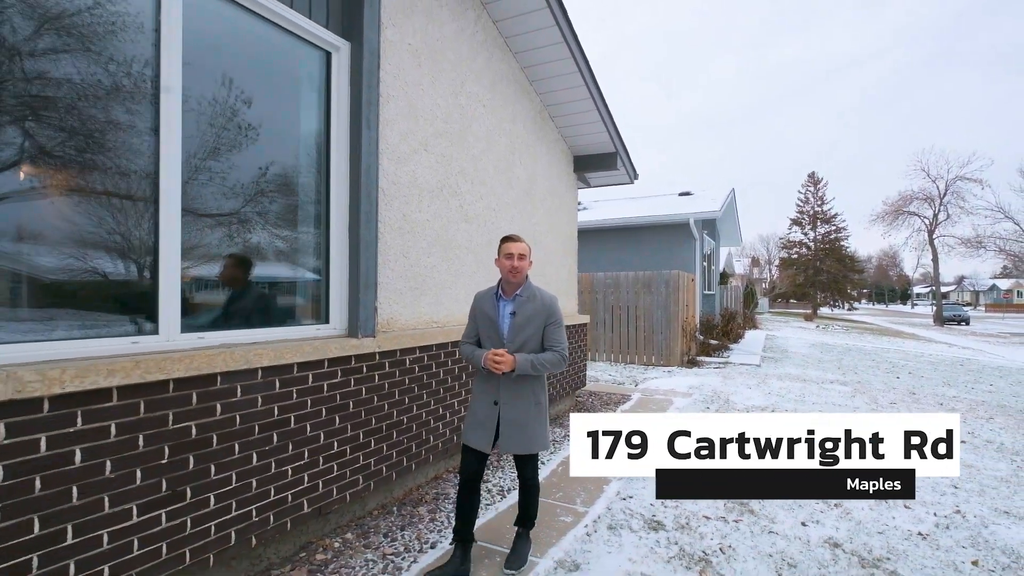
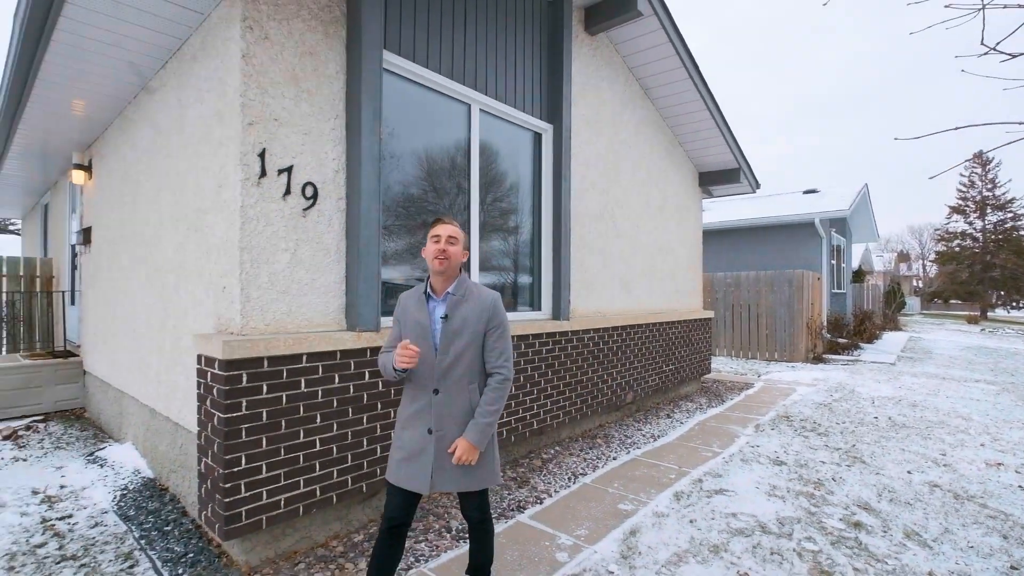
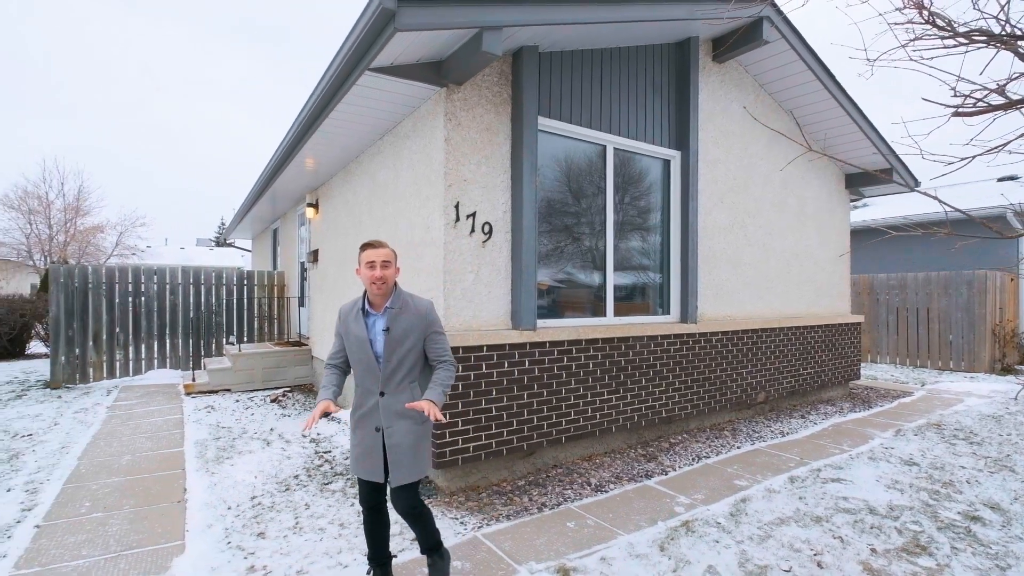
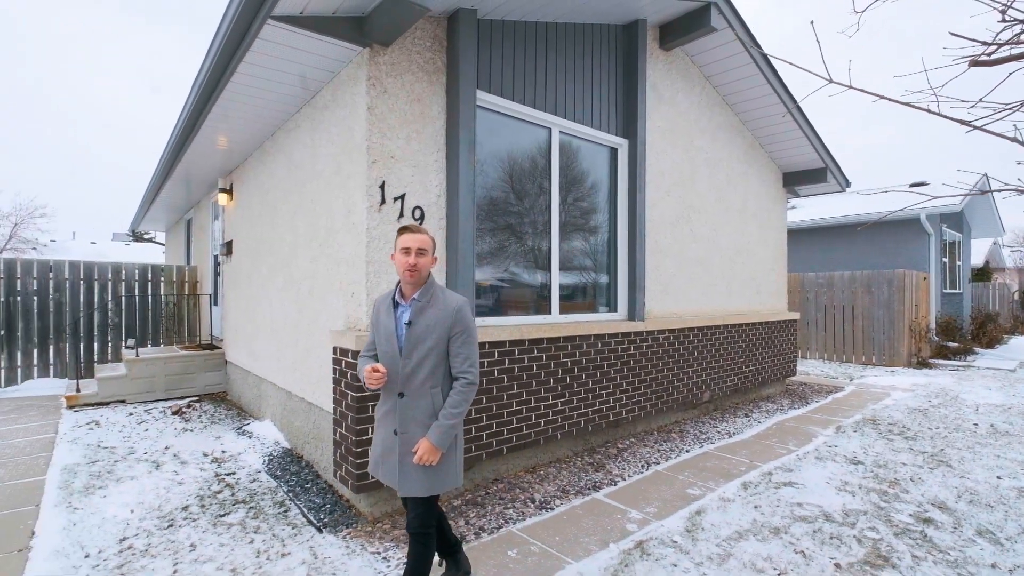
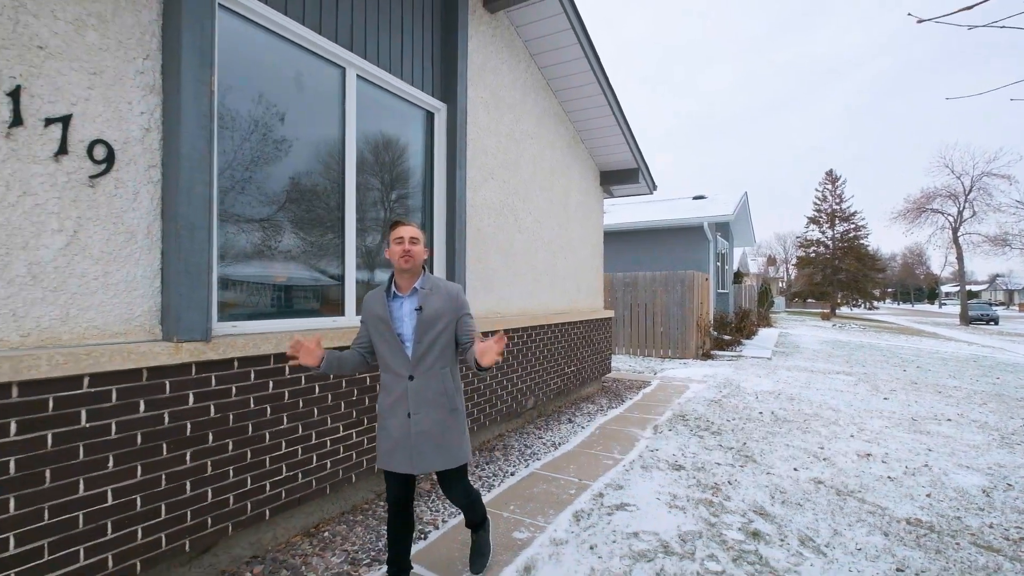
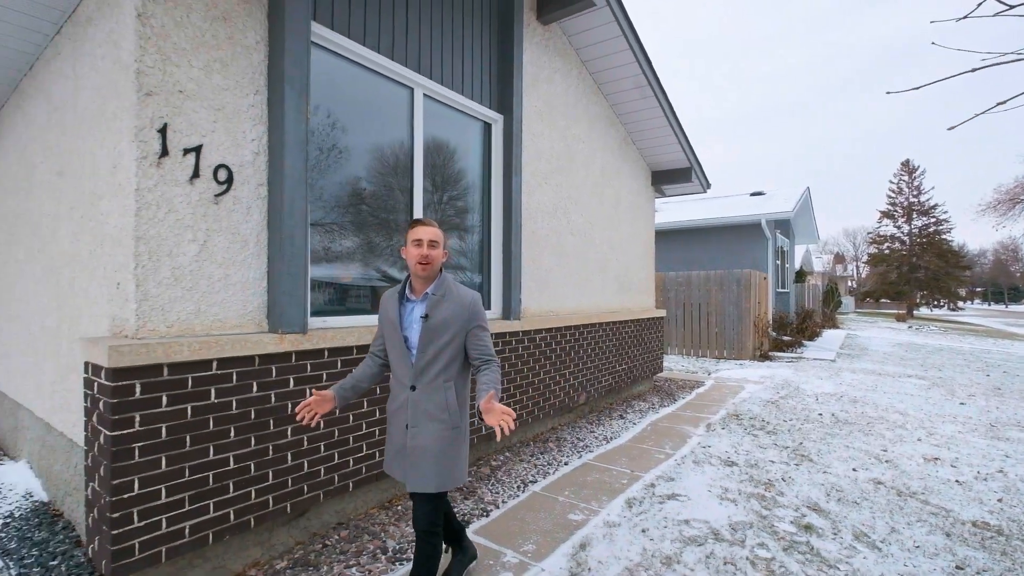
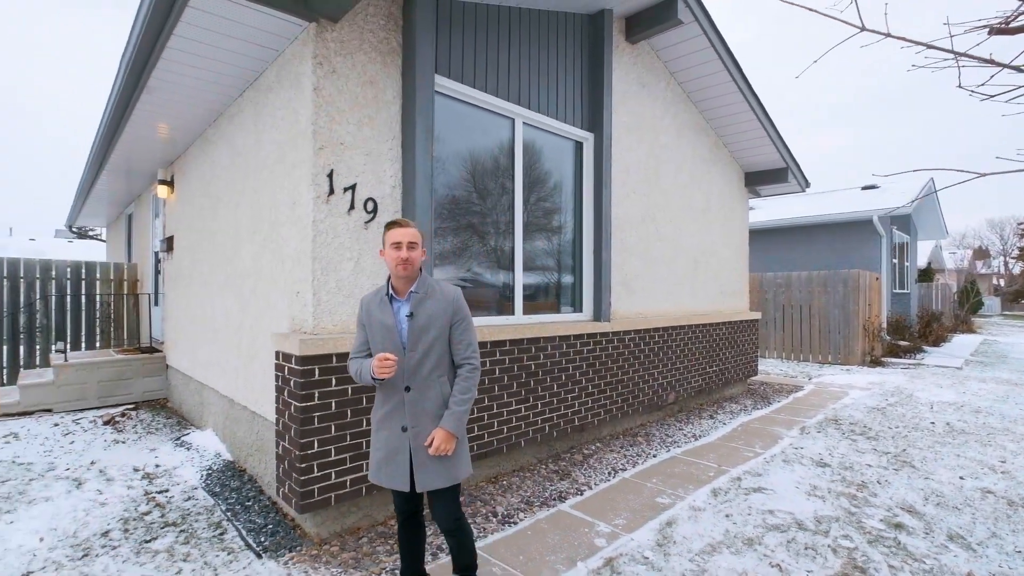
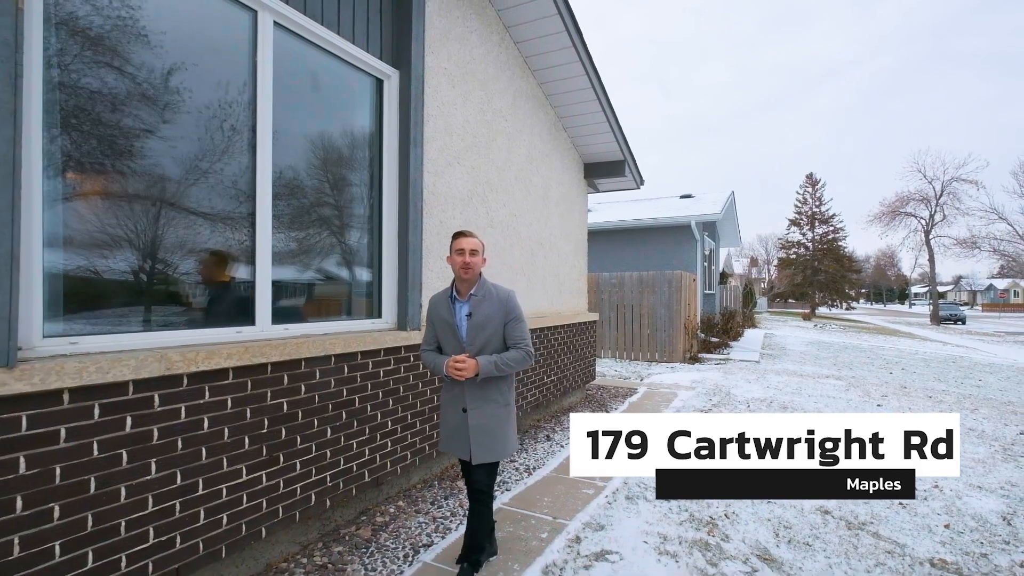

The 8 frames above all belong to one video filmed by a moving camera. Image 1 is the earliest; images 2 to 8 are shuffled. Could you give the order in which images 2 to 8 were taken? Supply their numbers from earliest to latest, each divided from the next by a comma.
8, 5, 6, 2, 7, 4, 3
